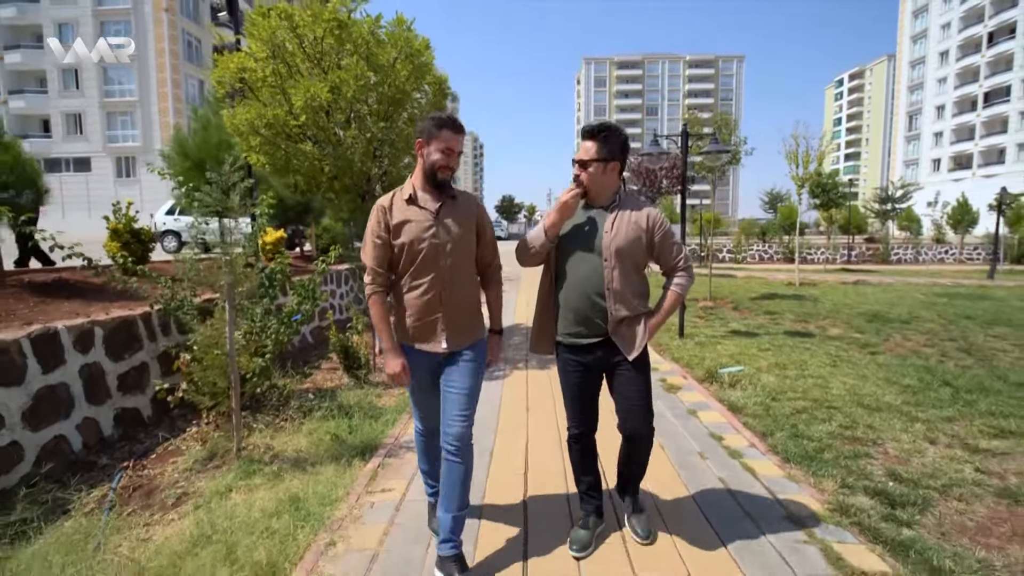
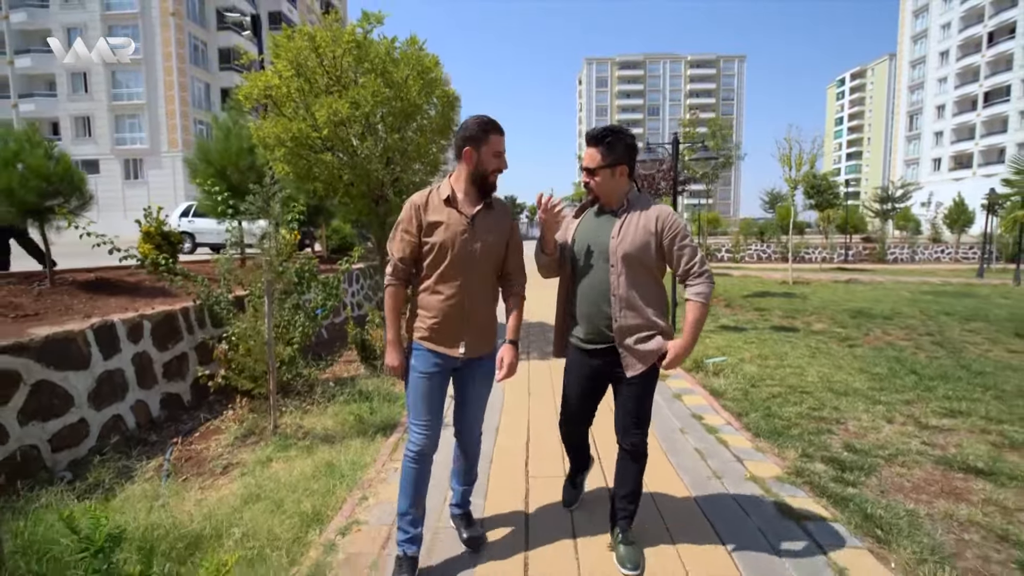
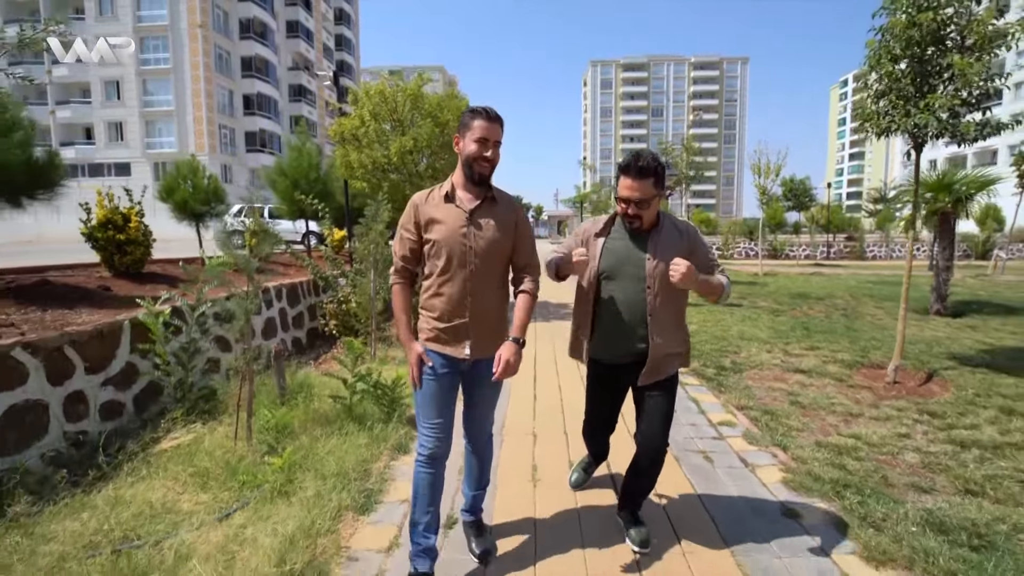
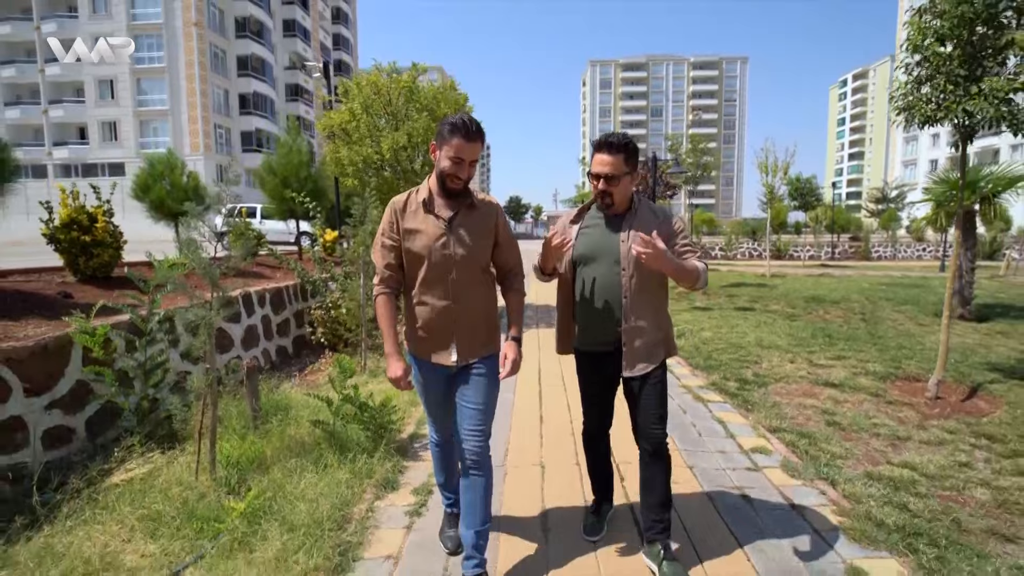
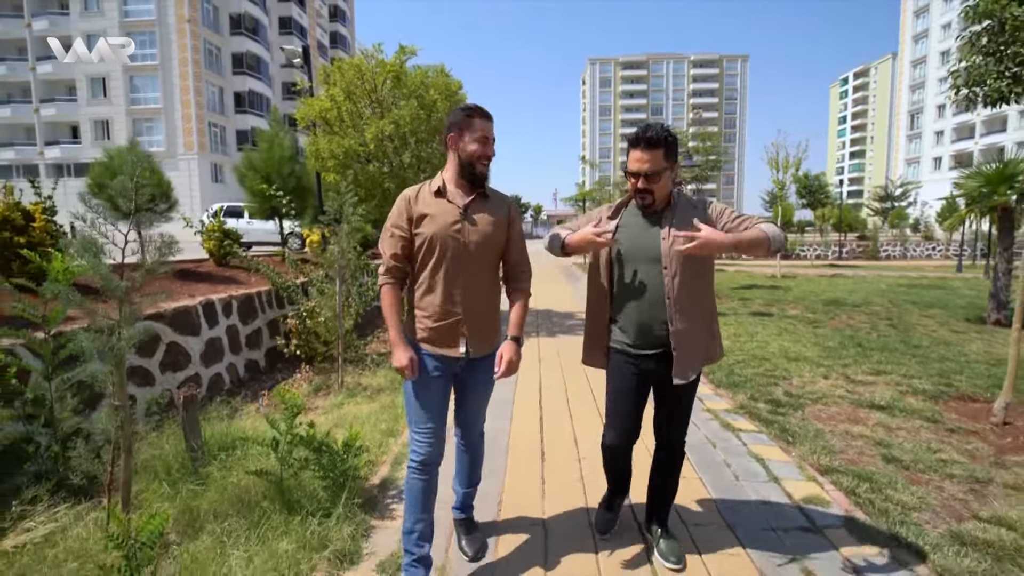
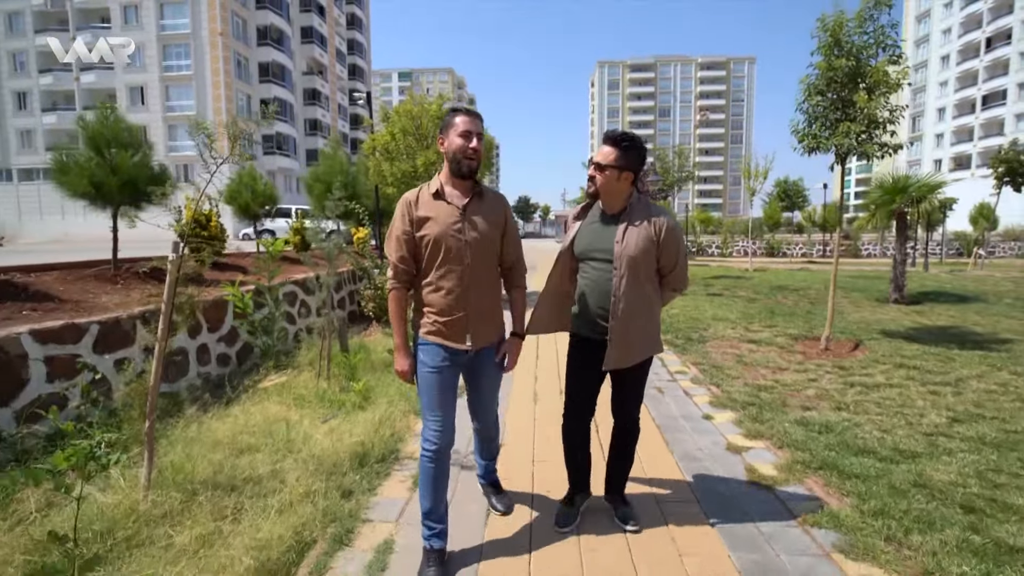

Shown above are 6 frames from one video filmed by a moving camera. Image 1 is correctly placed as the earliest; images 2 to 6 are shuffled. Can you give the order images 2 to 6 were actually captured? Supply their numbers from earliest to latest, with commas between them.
2, 5, 4, 3, 6
